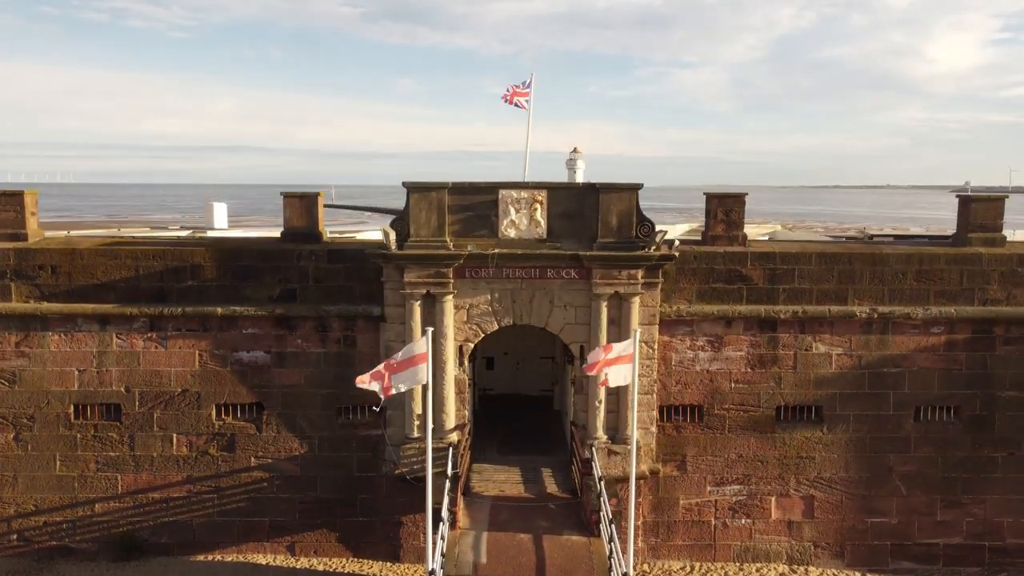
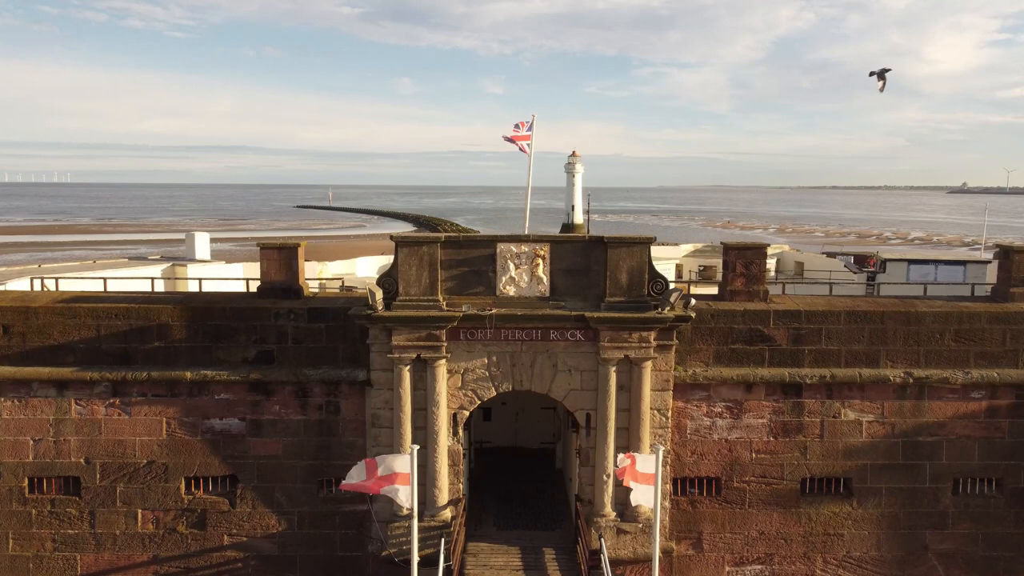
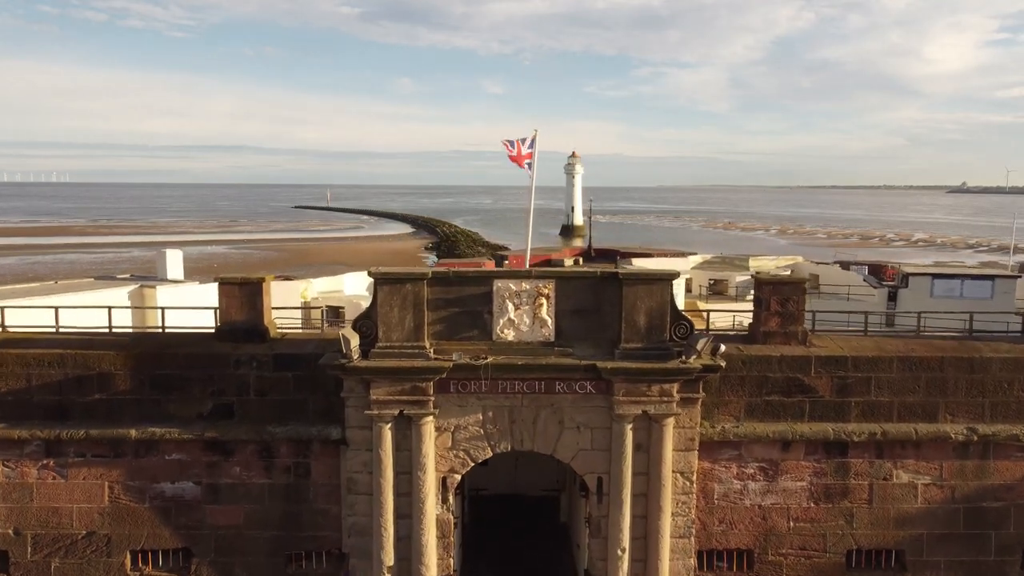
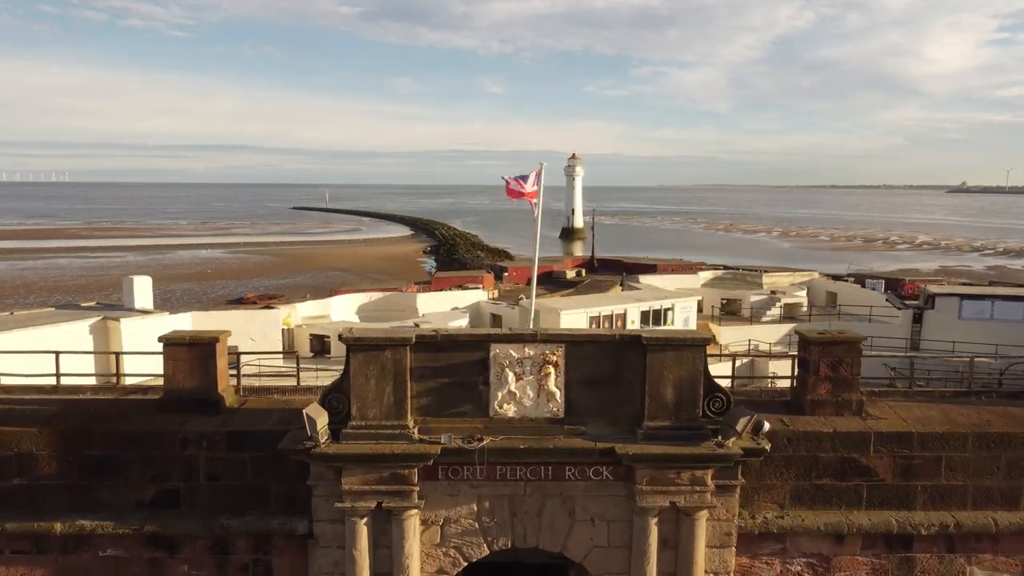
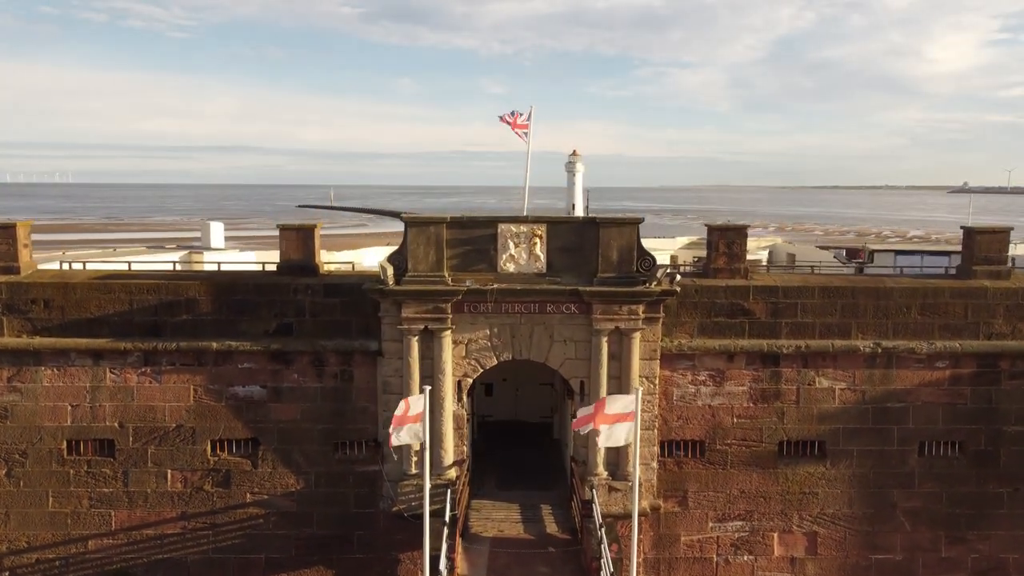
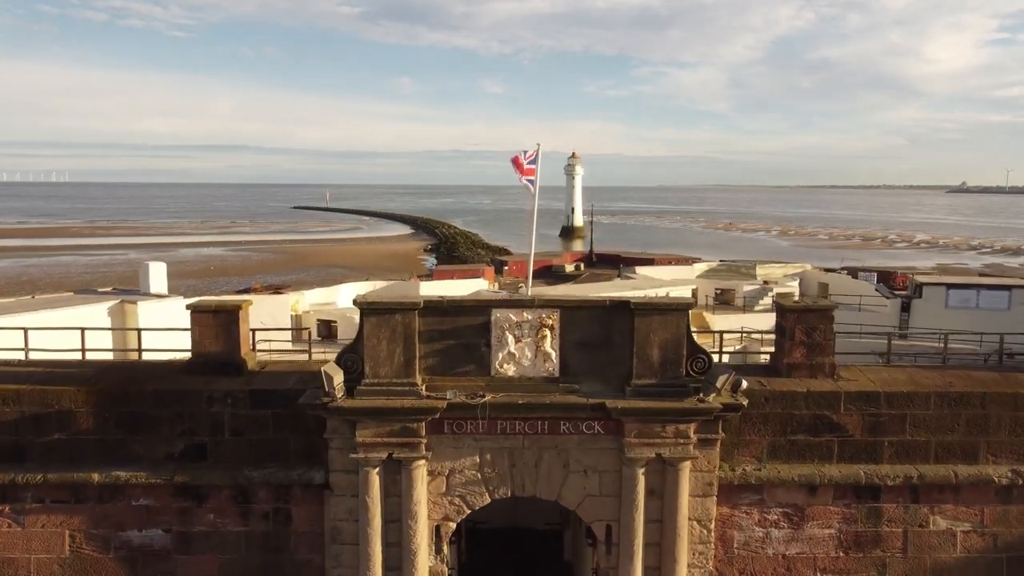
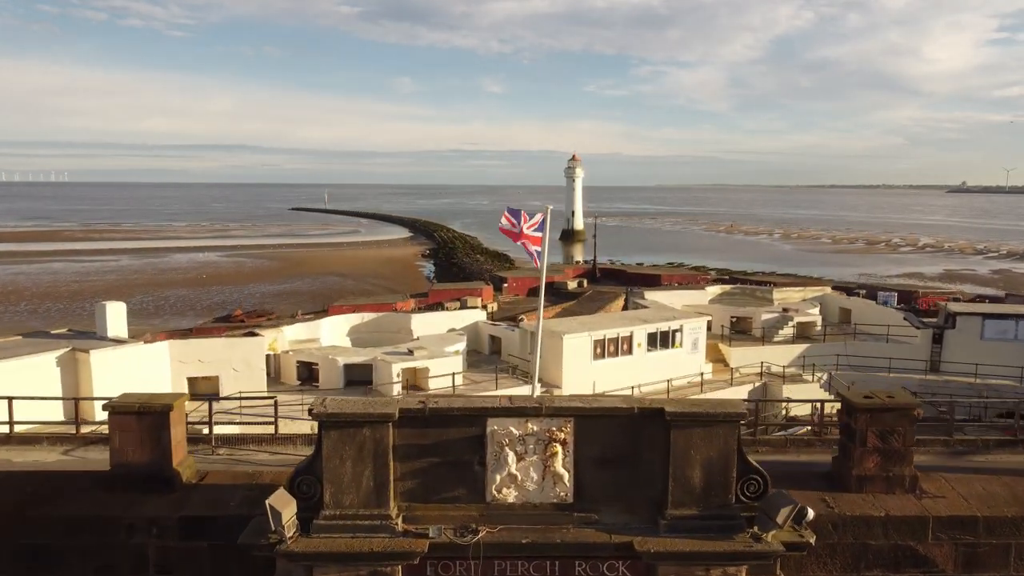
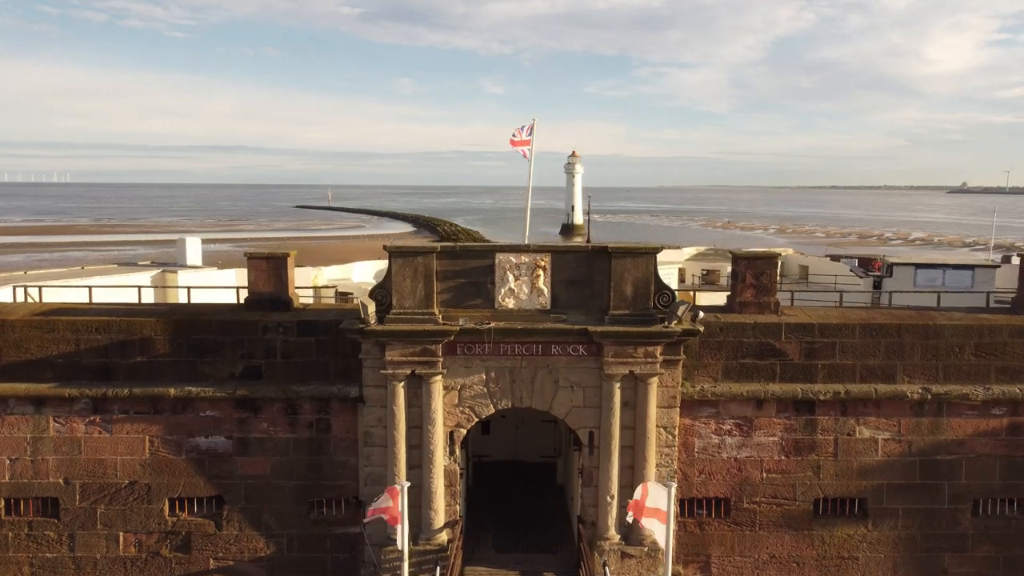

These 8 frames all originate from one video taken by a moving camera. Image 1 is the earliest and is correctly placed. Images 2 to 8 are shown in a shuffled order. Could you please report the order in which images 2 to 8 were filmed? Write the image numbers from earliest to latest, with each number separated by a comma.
5, 2, 8, 3, 6, 4, 7
